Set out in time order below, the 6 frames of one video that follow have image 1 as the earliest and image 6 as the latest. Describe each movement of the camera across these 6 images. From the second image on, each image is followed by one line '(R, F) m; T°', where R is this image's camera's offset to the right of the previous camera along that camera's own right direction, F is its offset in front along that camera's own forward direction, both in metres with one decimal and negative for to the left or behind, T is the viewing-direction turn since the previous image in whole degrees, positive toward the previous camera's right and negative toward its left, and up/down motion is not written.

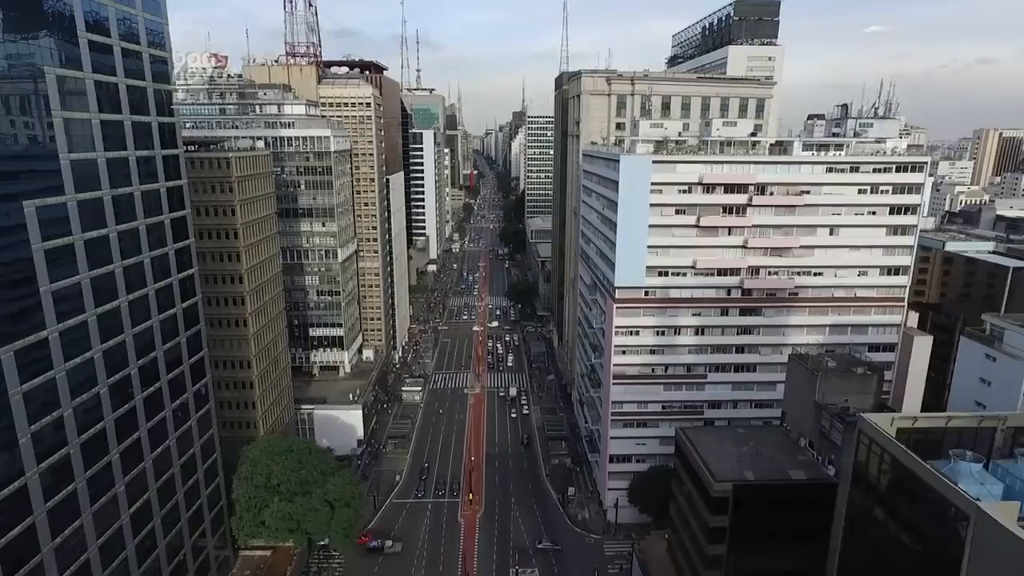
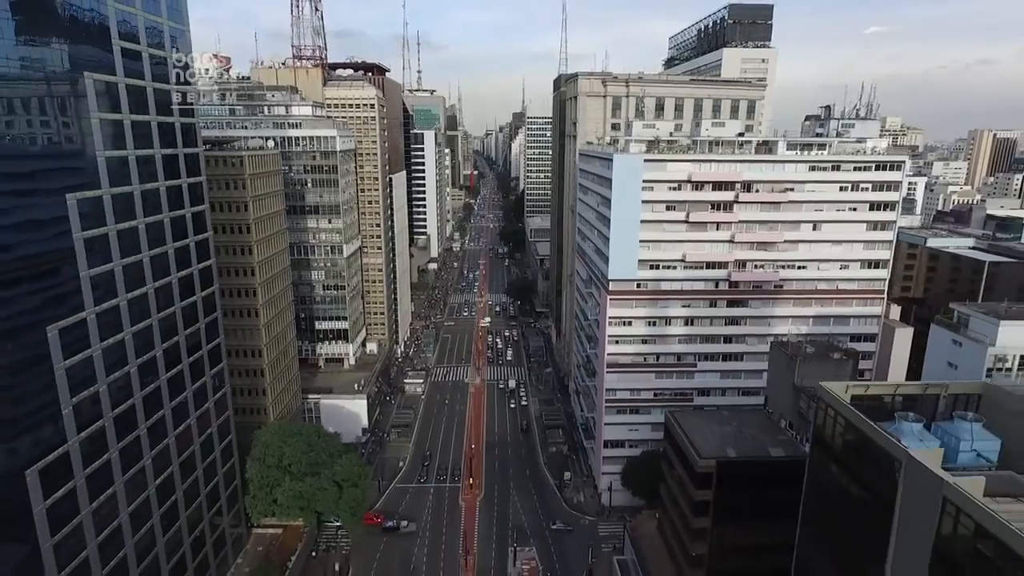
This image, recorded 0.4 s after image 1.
(+0.1, -3.3) m; 0°
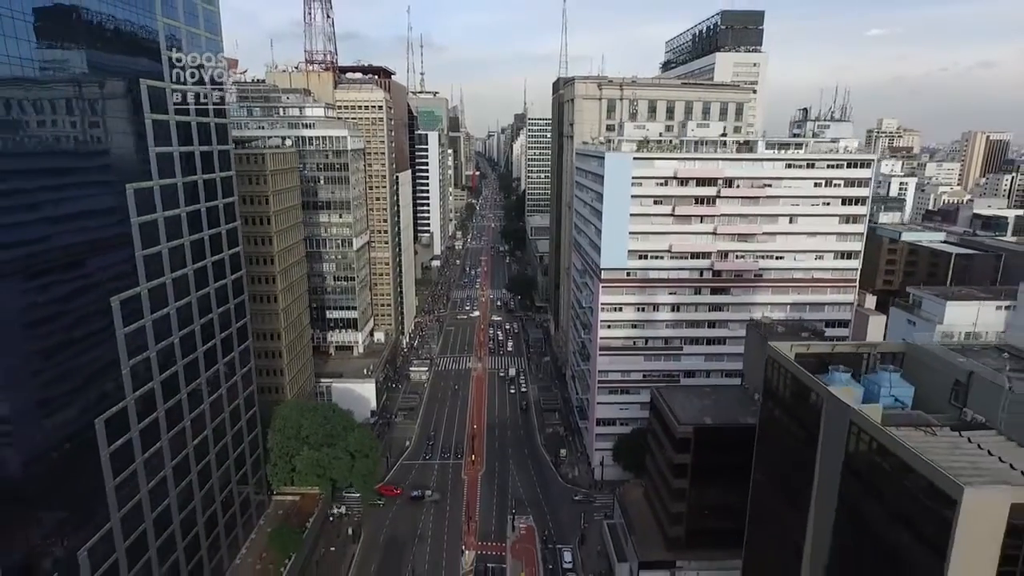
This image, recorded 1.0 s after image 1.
(+0.2, -5.6) m; 0°
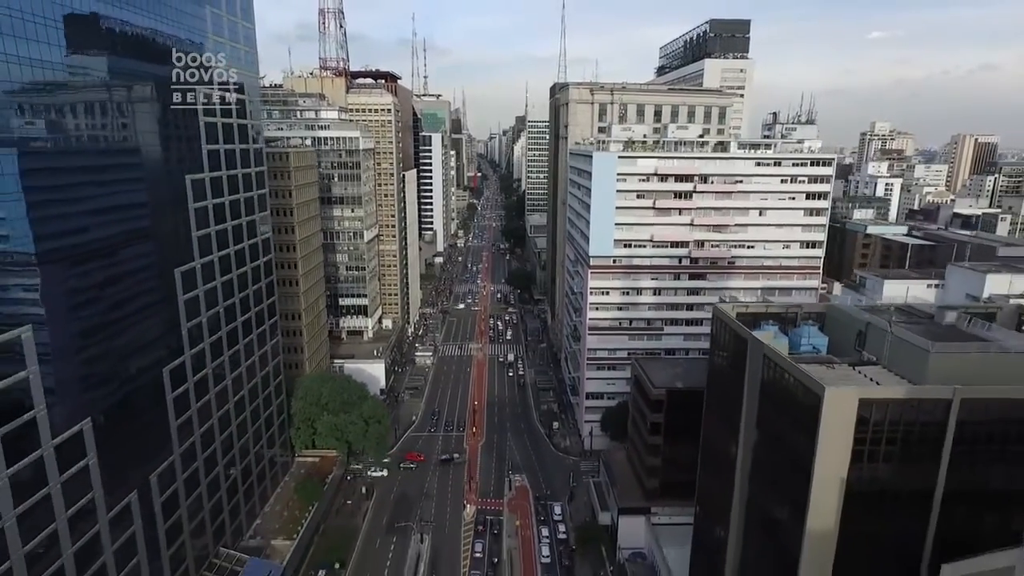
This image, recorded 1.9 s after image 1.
(+0.5, -8.2) m; 0°
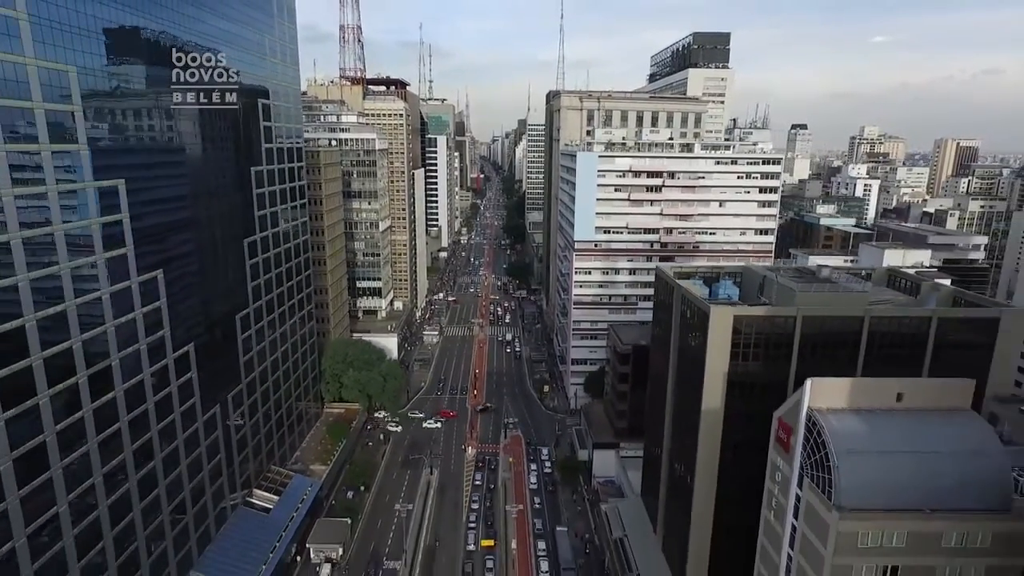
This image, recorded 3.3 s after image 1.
(+1.0, -13.9) m; 0°
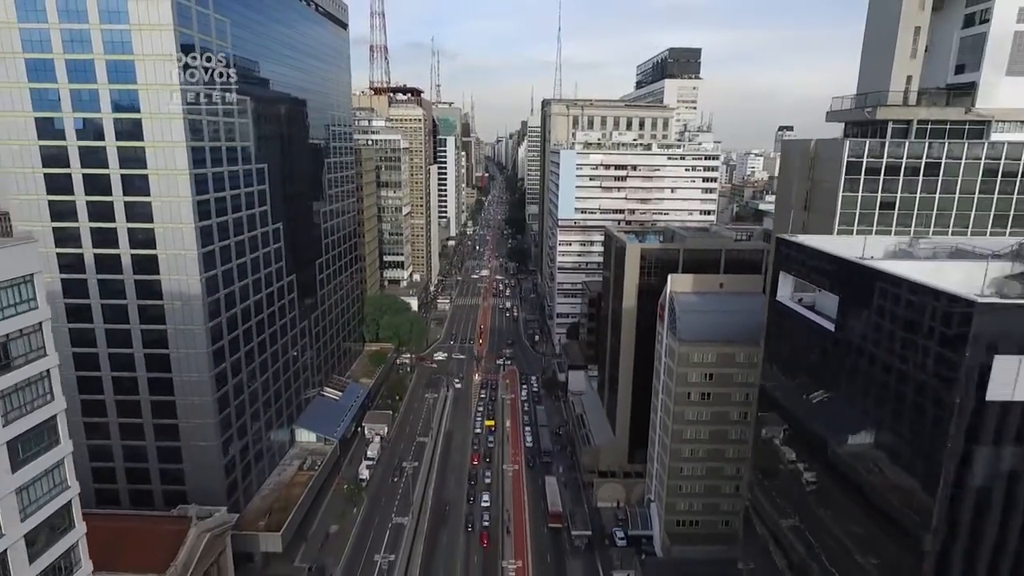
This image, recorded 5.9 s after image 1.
(+1.2, -26.7) m; 0°
